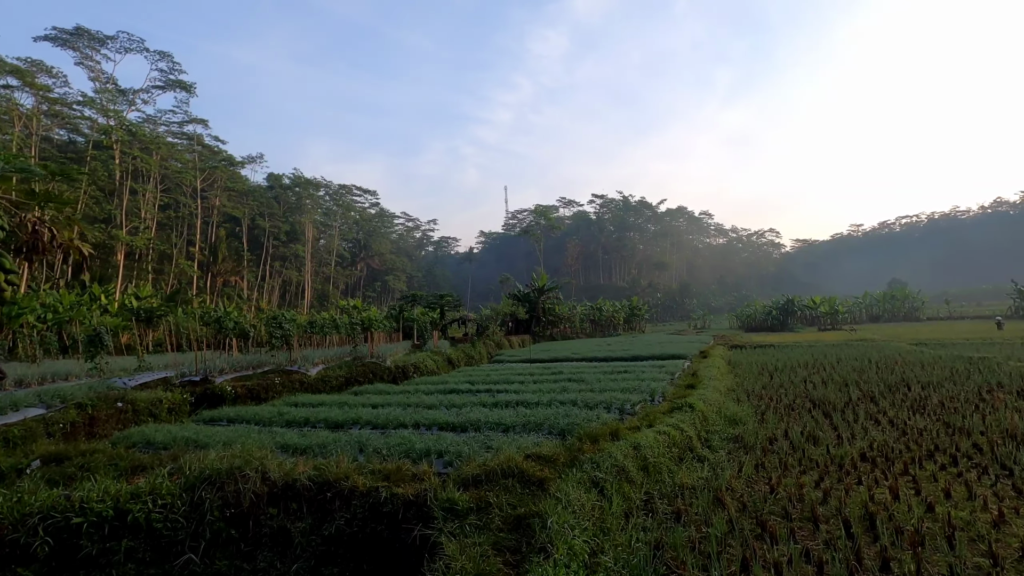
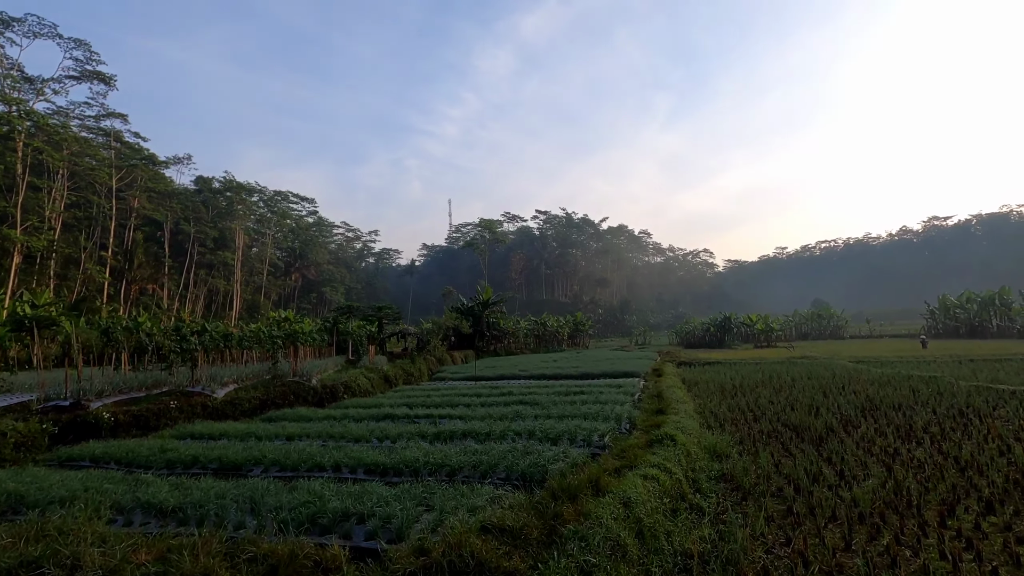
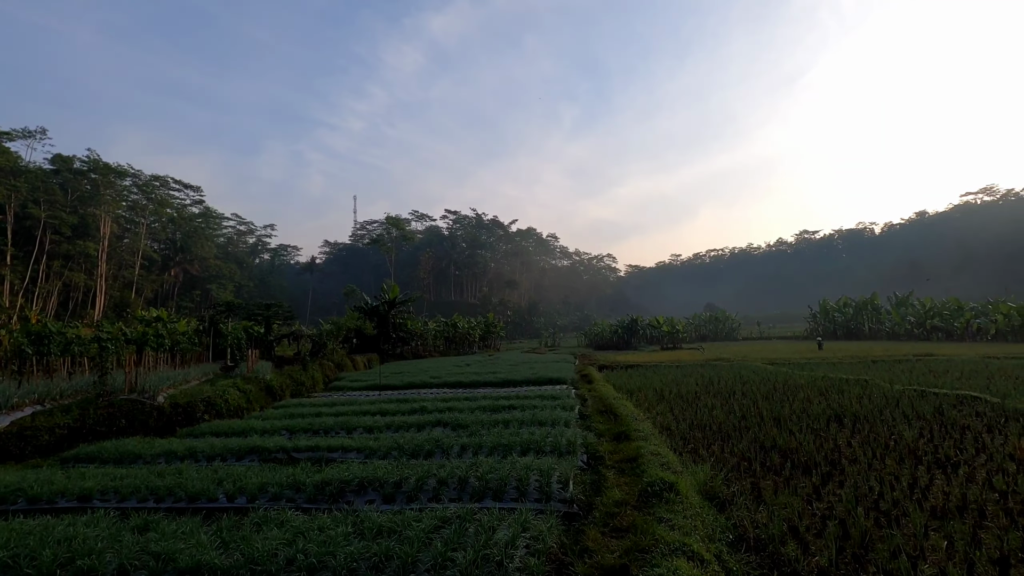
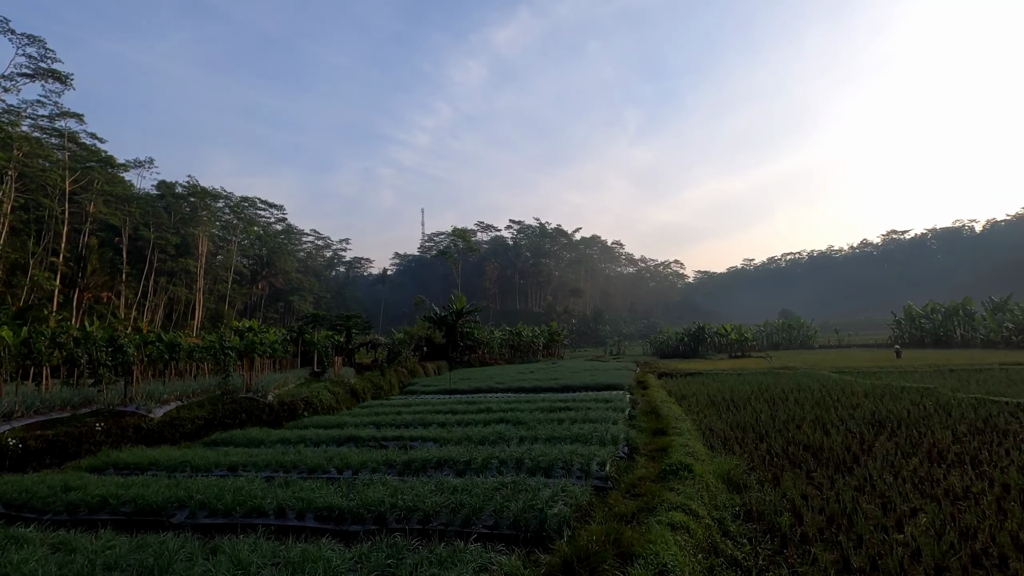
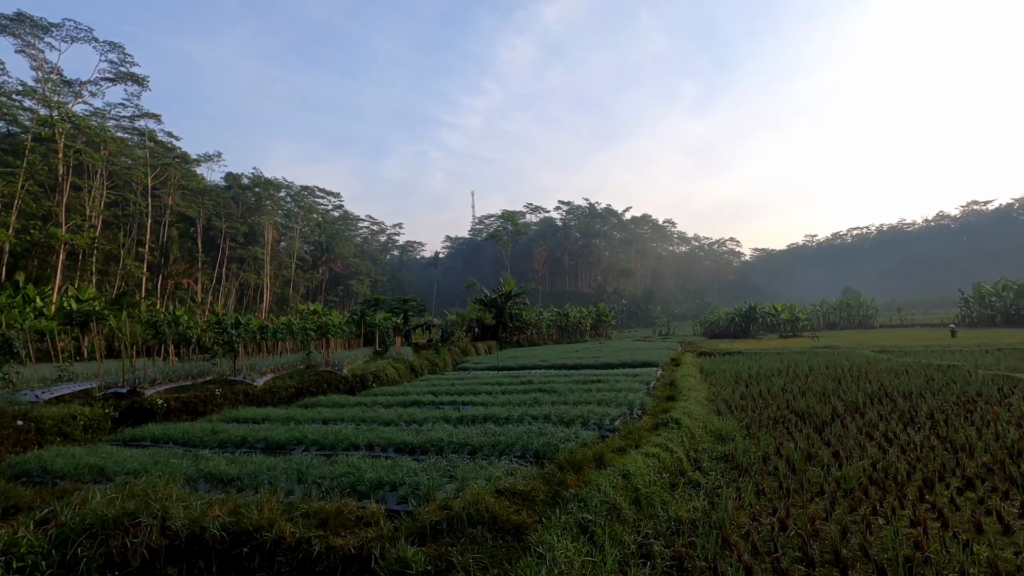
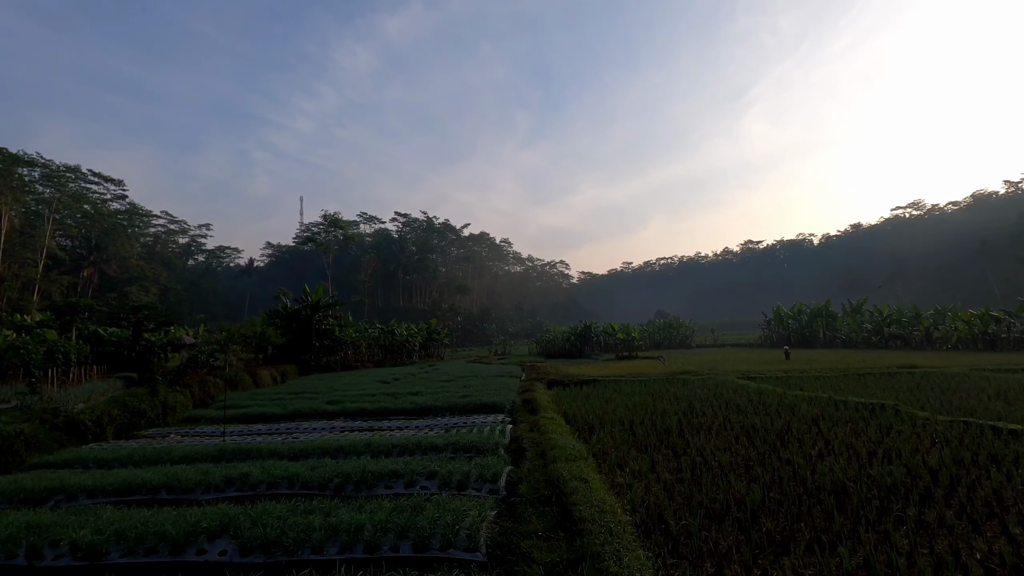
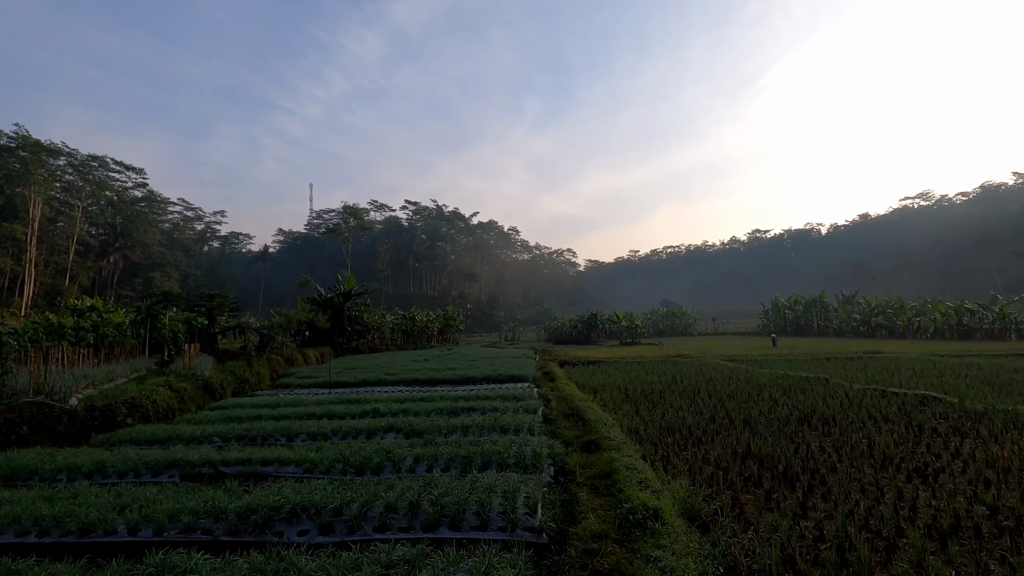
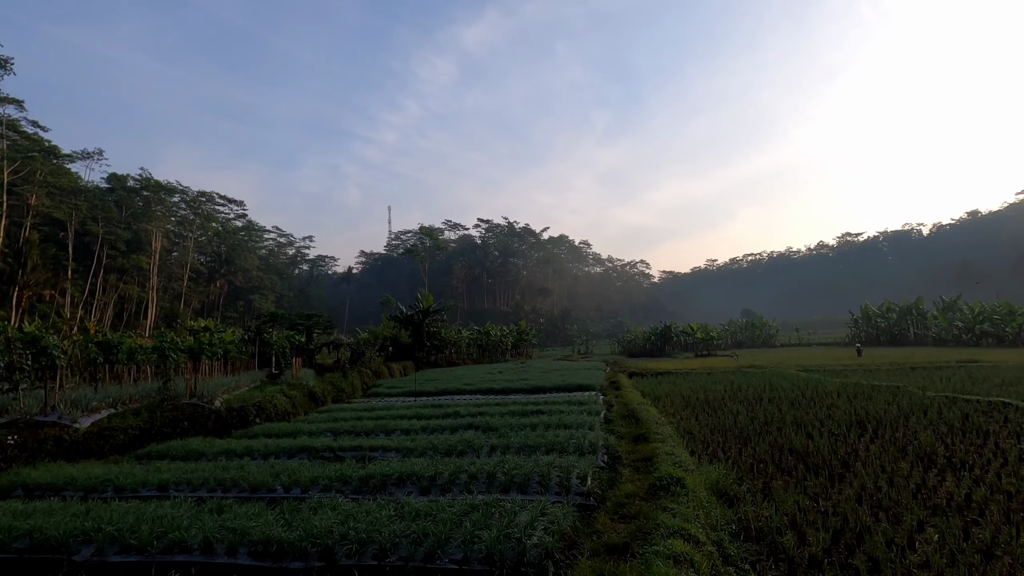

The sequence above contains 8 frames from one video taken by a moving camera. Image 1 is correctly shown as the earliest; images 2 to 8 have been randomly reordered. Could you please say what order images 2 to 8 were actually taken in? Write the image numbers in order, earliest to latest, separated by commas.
5, 2, 4, 8, 3, 7, 6
